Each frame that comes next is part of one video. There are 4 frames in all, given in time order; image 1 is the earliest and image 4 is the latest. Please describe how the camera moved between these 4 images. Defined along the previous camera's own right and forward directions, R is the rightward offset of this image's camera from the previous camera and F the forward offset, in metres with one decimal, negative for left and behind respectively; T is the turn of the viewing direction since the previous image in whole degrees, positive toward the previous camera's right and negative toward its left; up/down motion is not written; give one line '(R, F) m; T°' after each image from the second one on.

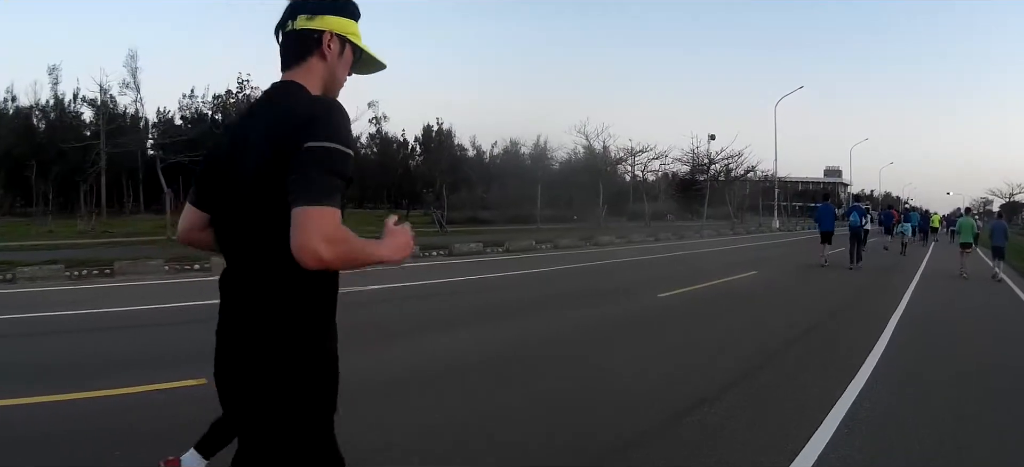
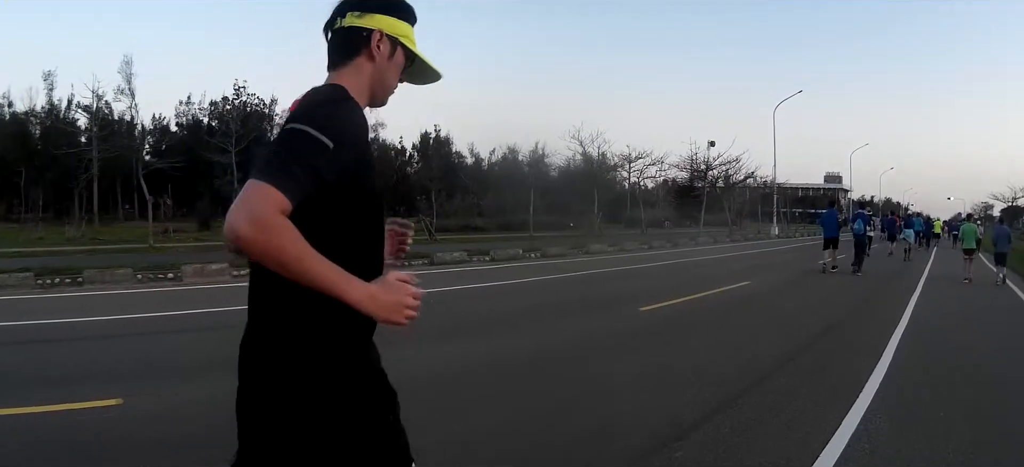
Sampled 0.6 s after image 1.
(-0.5, +0.2) m; 0°
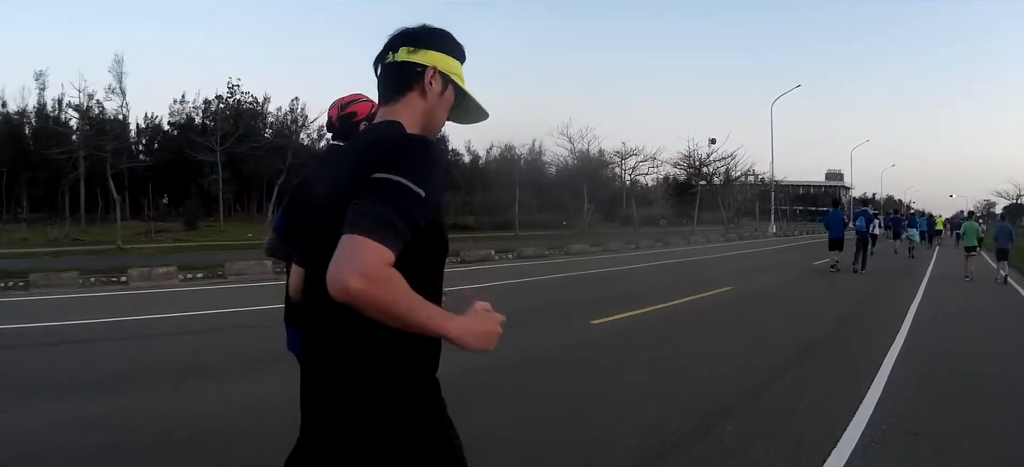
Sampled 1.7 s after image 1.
(-0.9, 0.0) m; +1°
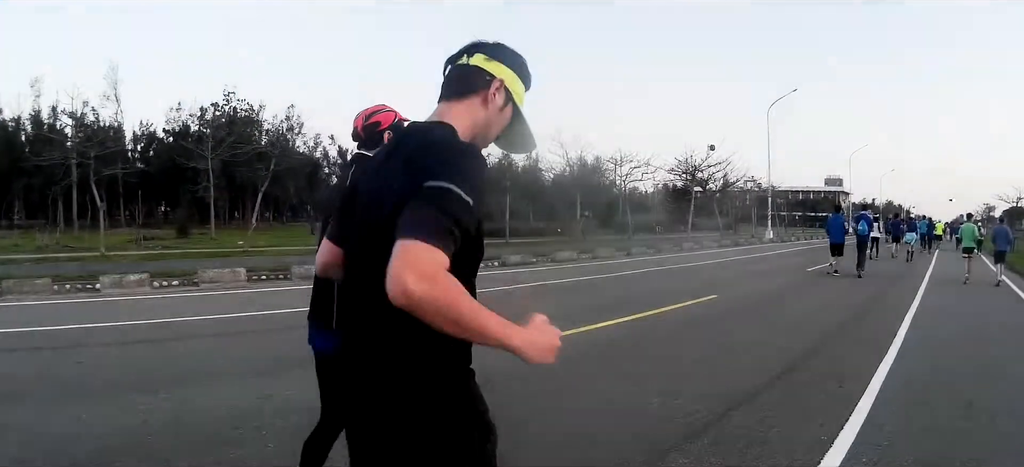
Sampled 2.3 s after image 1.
(-0.7, -0.1) m; +1°
